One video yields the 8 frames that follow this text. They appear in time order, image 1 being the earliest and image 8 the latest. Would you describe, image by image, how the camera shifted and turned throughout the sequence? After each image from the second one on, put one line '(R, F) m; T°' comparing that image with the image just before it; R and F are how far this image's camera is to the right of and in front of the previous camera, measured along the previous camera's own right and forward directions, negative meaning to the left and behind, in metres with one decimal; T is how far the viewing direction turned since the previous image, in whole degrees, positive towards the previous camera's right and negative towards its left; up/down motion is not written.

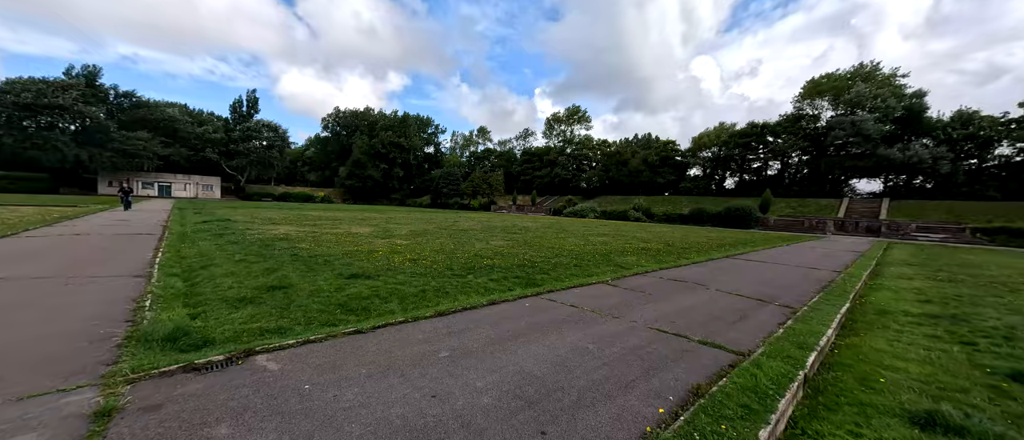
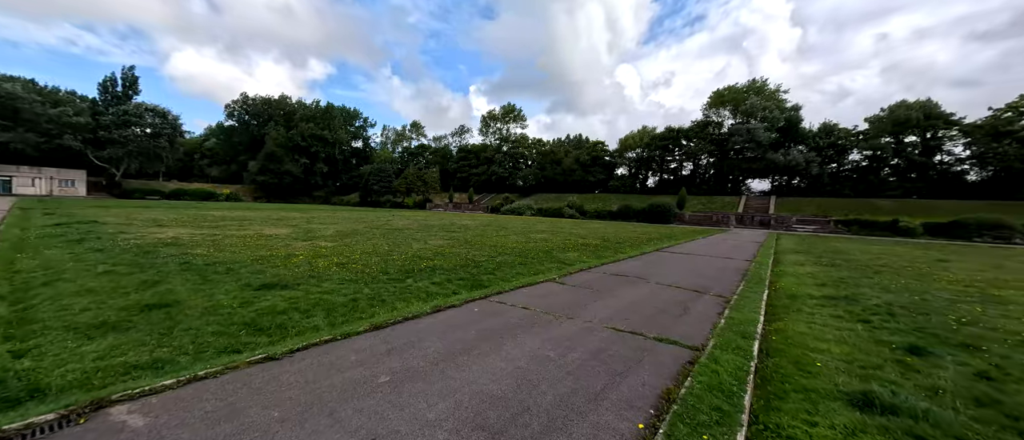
(-0.1, +0.5) m; +11°
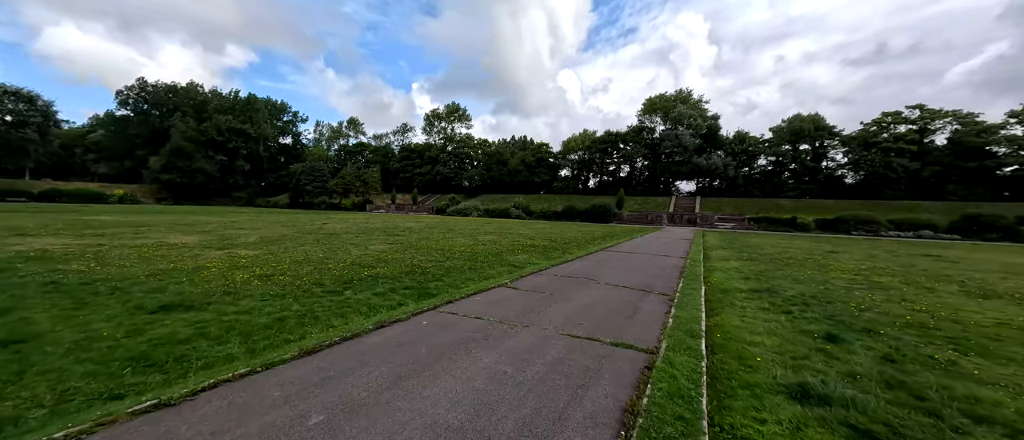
(-0.1, +0.3) m; +9°
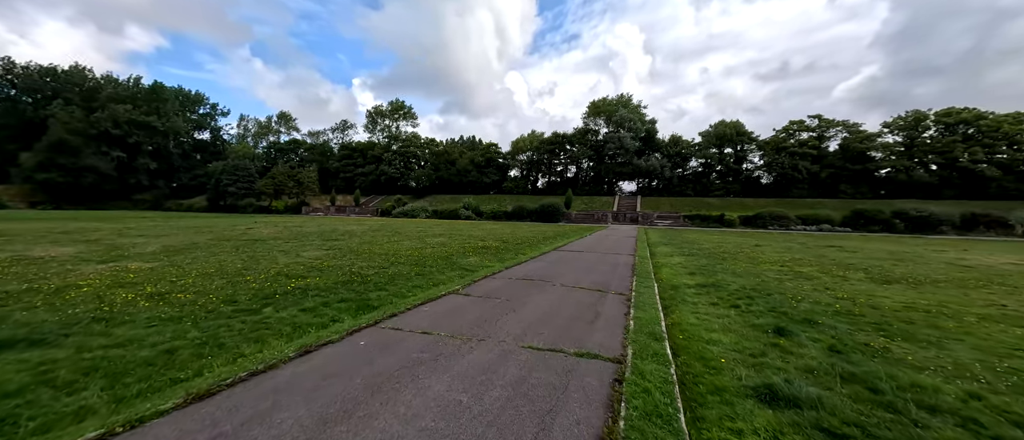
(0.0, +0.5) m; +8°
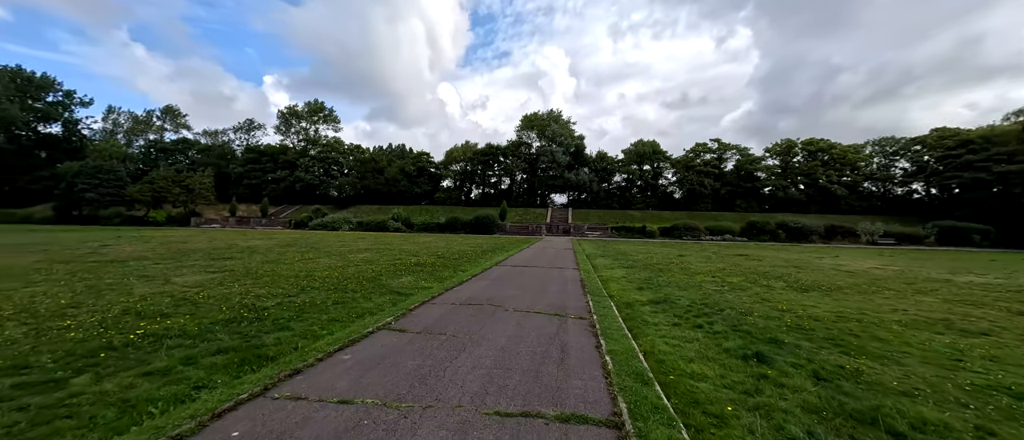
(-0.2, +1.0) m; +11°
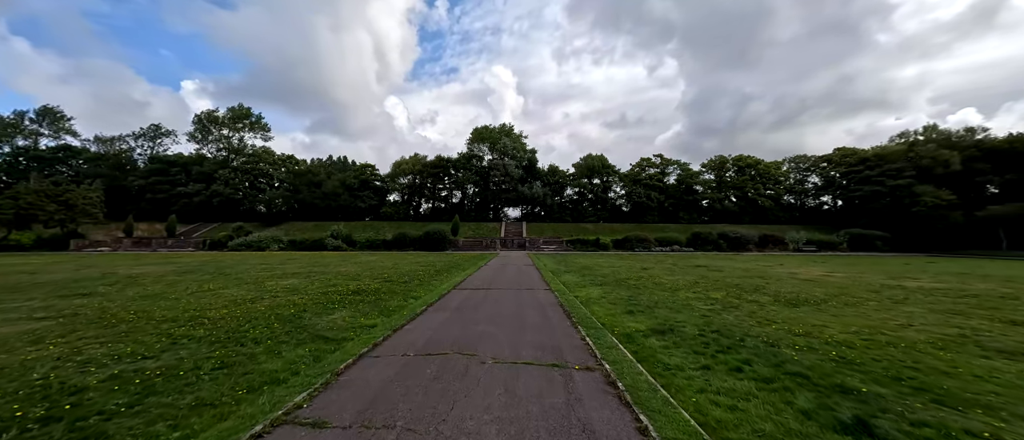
(-0.3, +1.8) m; +8°
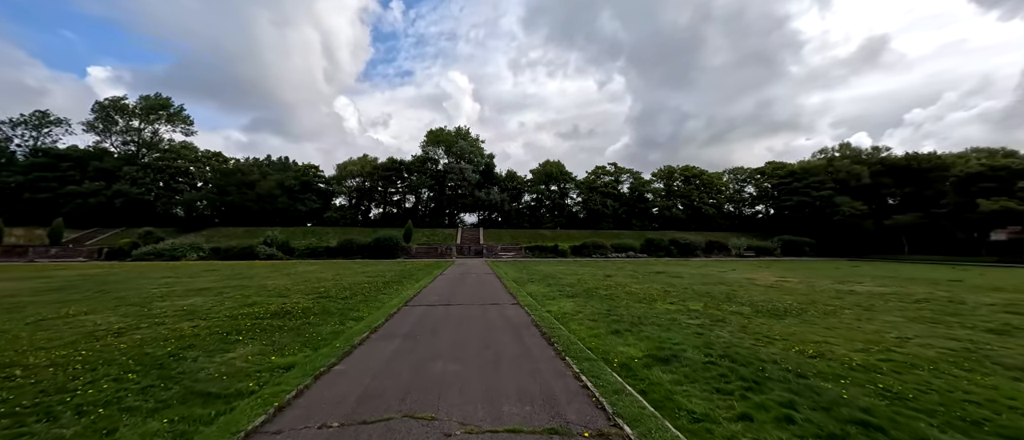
(-0.2, +1.4) m; +7°
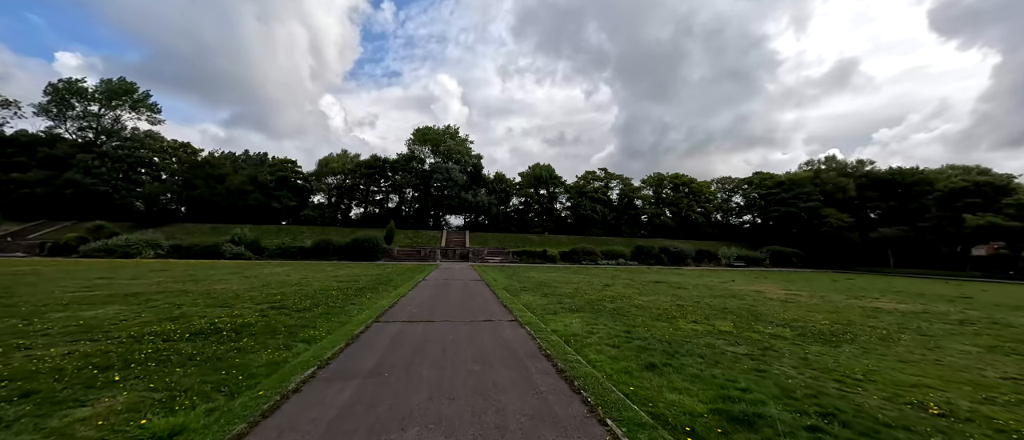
(-0.3, +1.7) m; +2°
